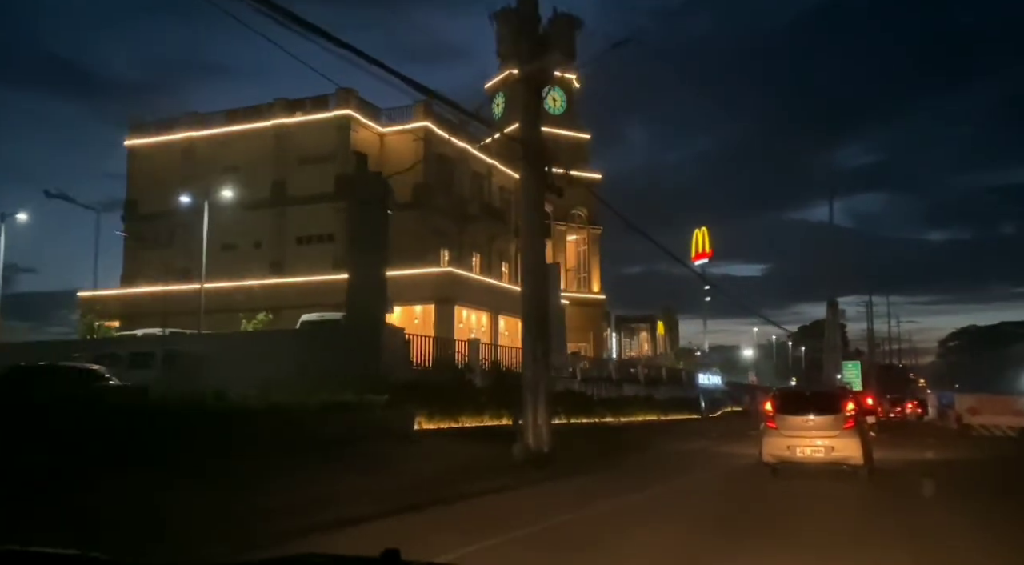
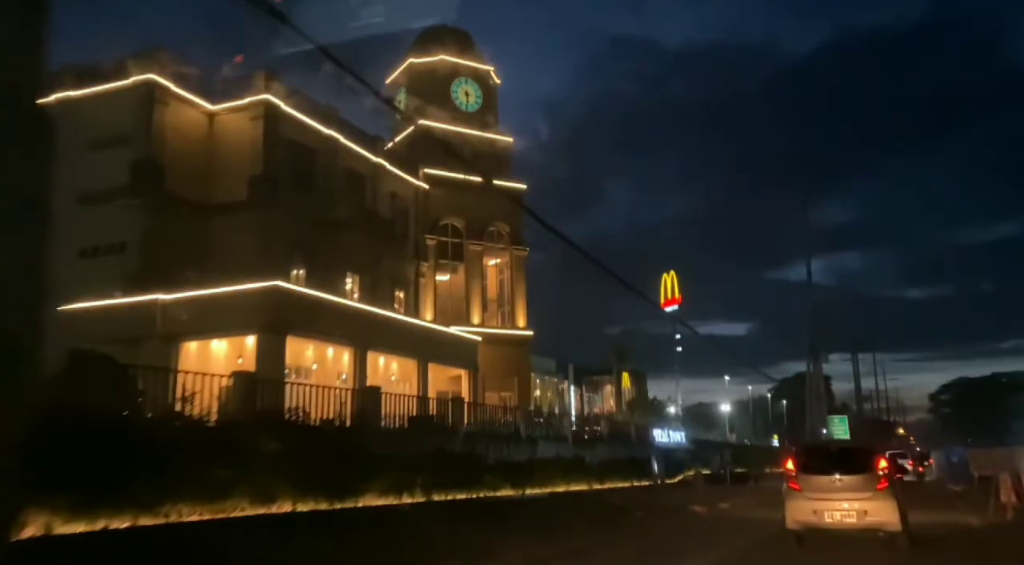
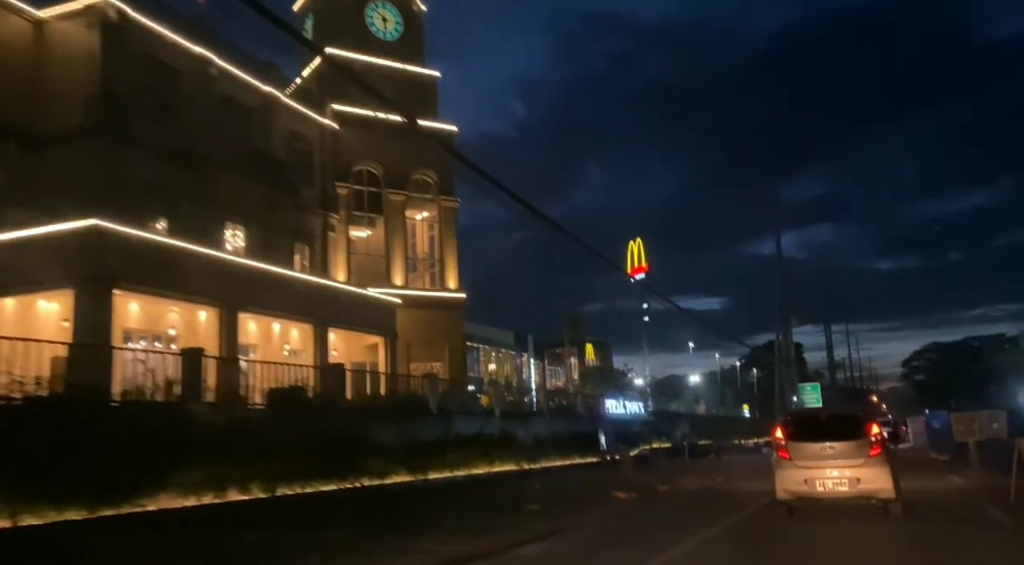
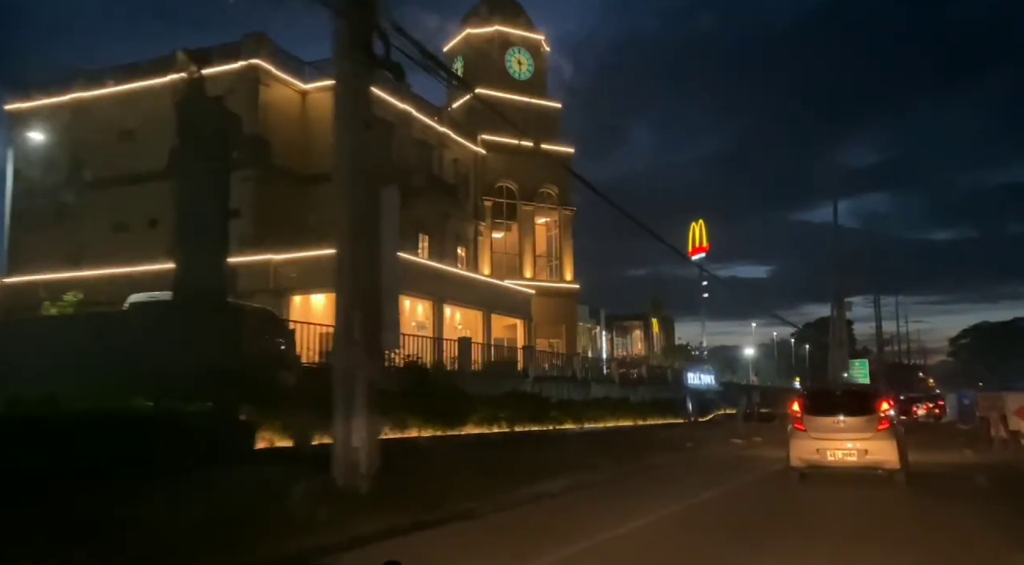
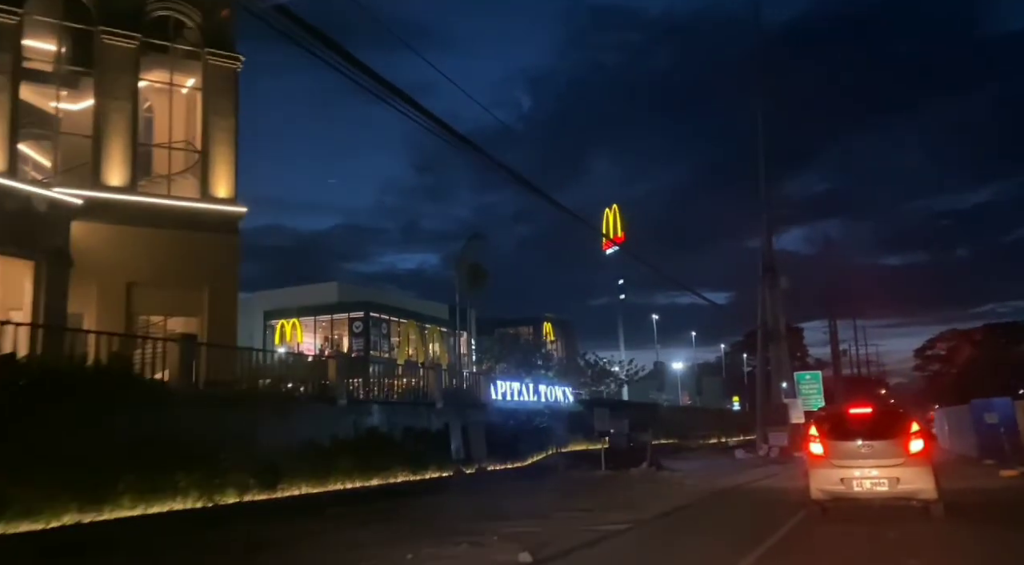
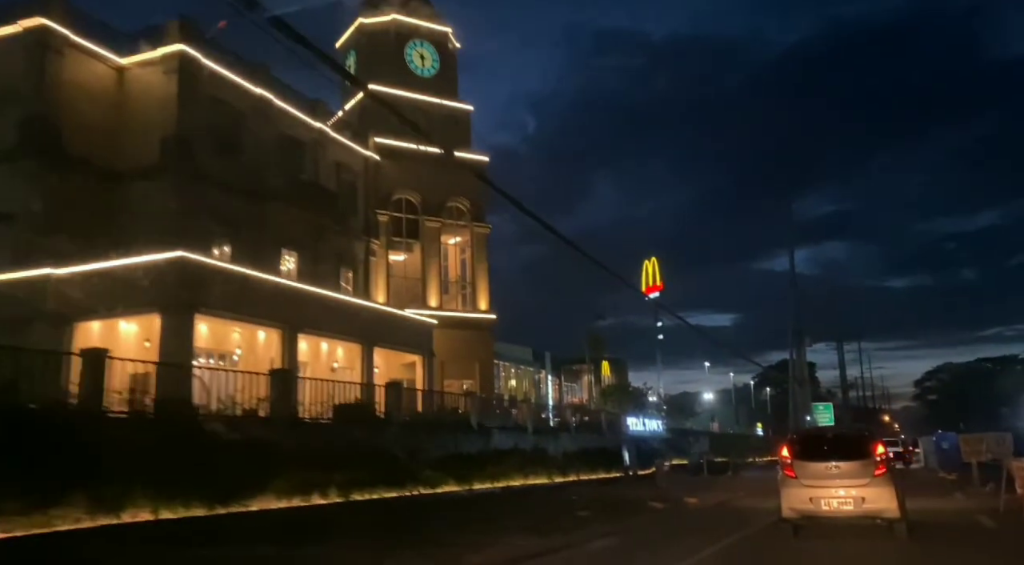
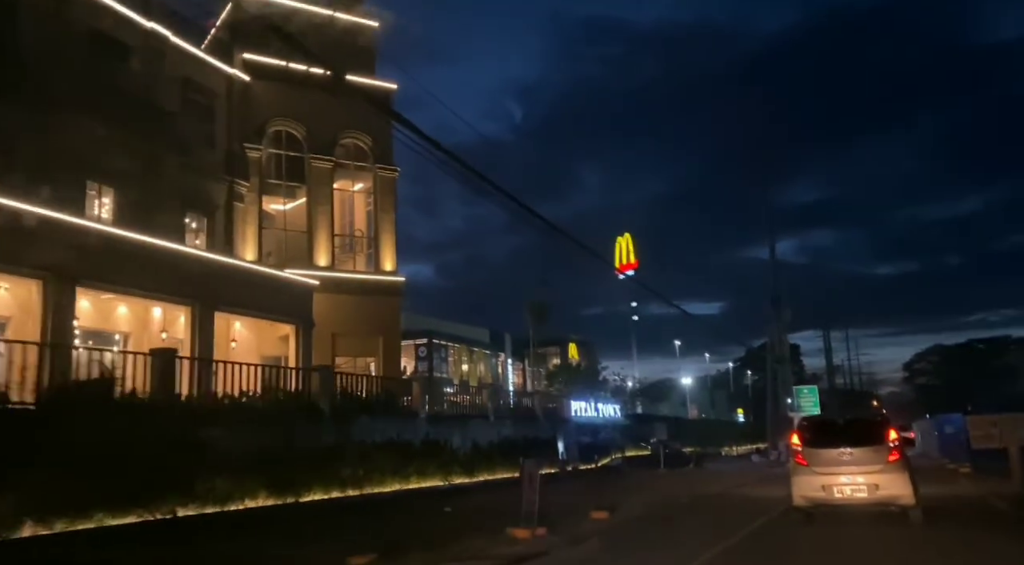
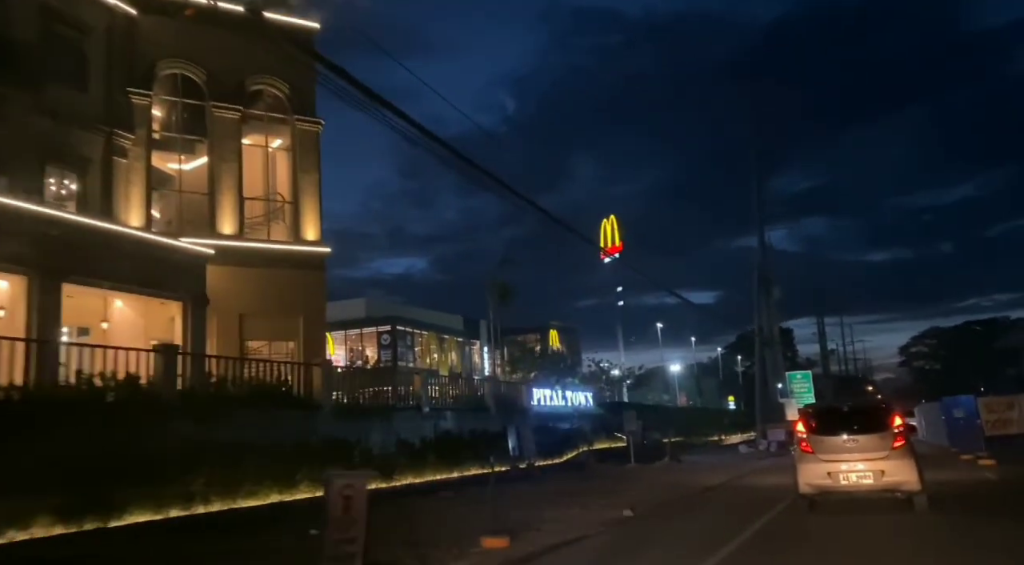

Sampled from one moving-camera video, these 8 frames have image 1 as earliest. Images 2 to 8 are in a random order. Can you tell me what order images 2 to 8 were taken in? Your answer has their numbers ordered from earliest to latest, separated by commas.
4, 2, 6, 3, 7, 8, 5
